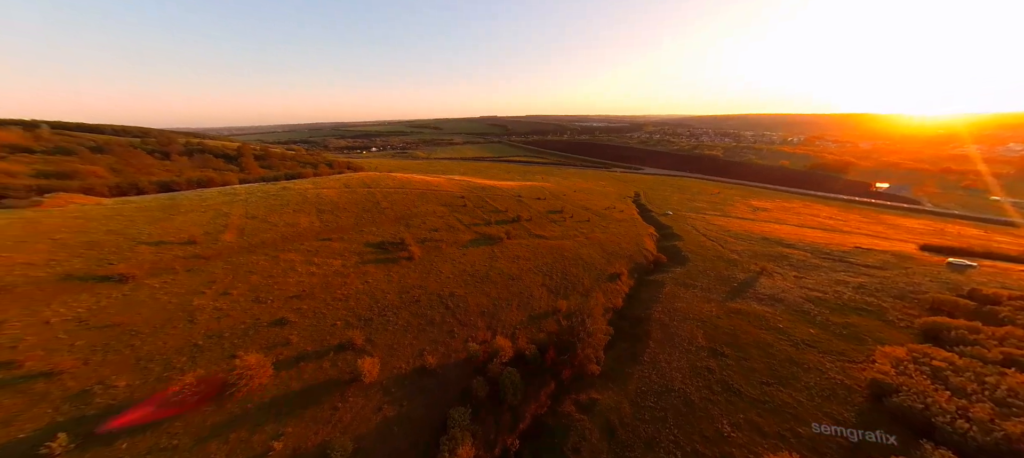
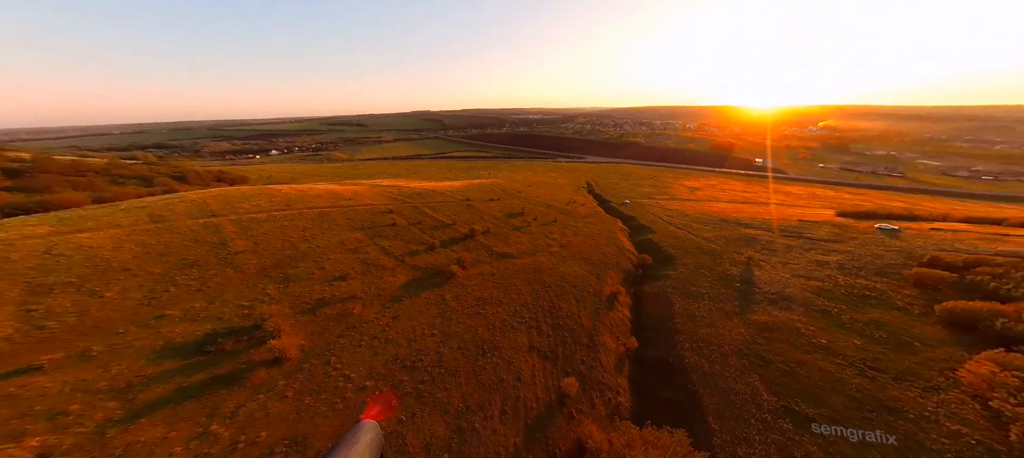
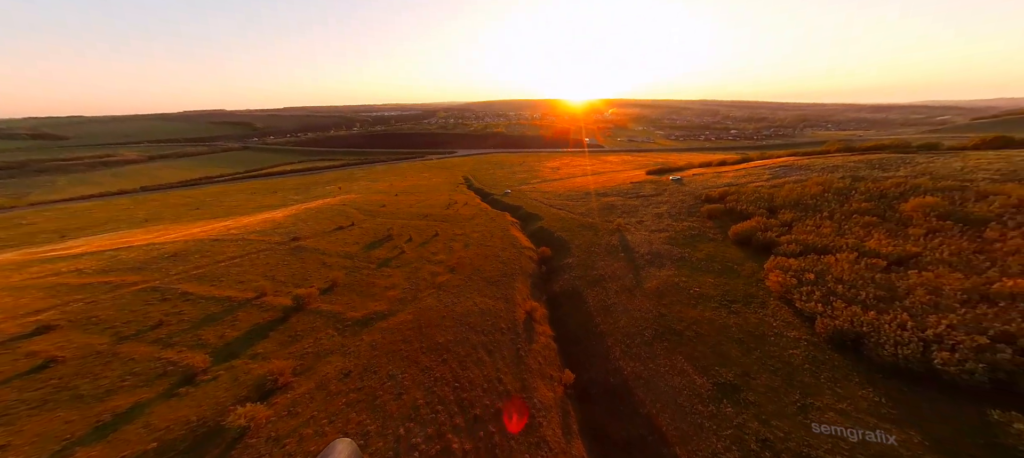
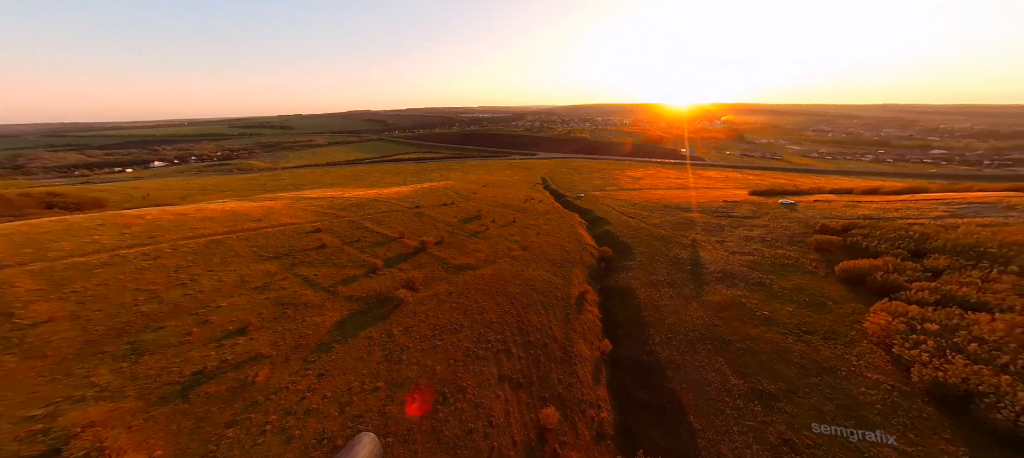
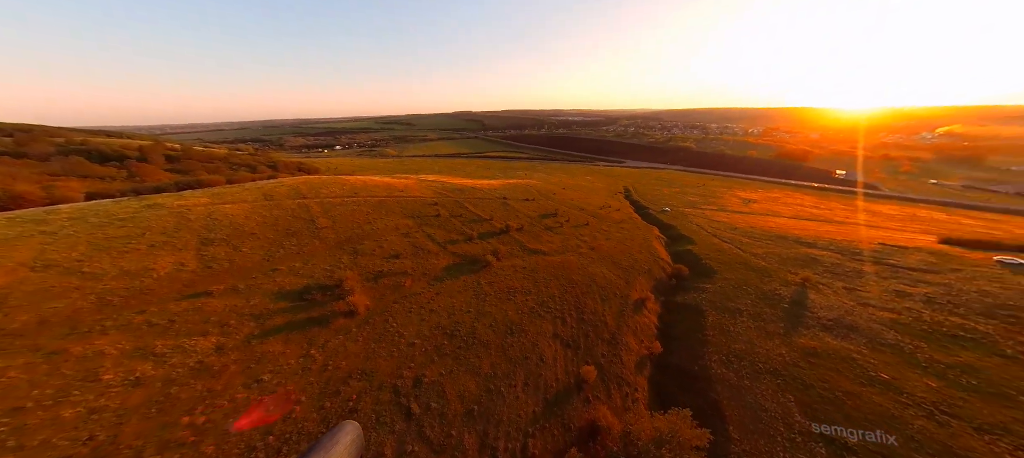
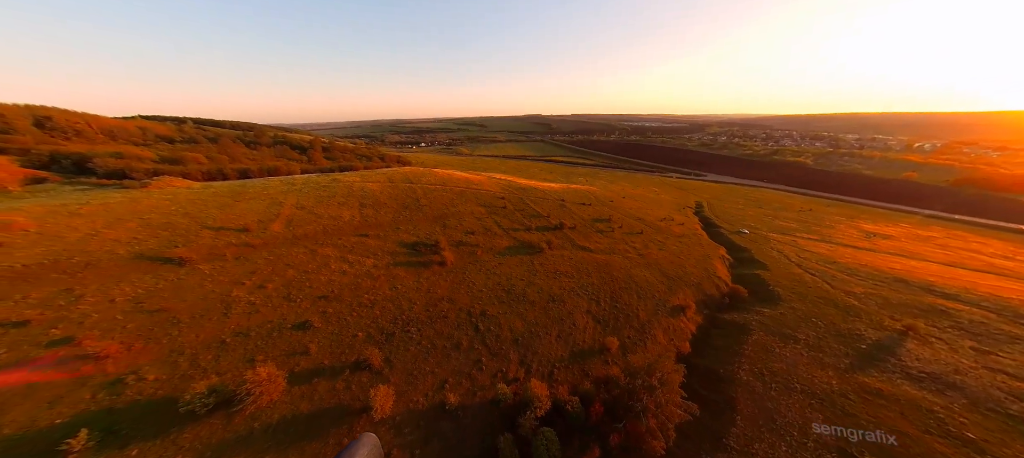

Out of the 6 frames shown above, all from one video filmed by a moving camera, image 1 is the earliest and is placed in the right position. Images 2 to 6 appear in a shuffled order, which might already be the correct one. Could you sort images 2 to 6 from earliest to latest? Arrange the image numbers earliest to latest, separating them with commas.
6, 5, 2, 4, 3
